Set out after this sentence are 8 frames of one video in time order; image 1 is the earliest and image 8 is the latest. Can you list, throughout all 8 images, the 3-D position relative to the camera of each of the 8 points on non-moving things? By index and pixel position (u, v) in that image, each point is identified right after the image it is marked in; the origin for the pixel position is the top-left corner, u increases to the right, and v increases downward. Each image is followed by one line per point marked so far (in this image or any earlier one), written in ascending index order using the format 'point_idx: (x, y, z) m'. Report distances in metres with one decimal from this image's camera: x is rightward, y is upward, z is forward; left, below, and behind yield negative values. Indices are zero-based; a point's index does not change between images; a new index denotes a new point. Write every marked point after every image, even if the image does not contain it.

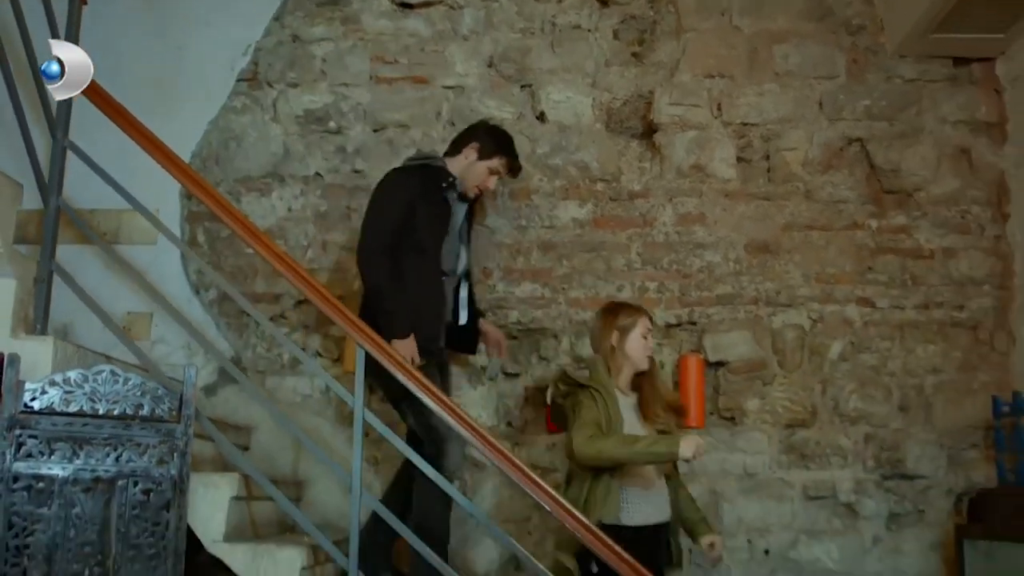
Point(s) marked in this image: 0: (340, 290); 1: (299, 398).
0: (-0.4, 0.0, +2.9) m
1: (-0.5, -0.3, +2.8) m
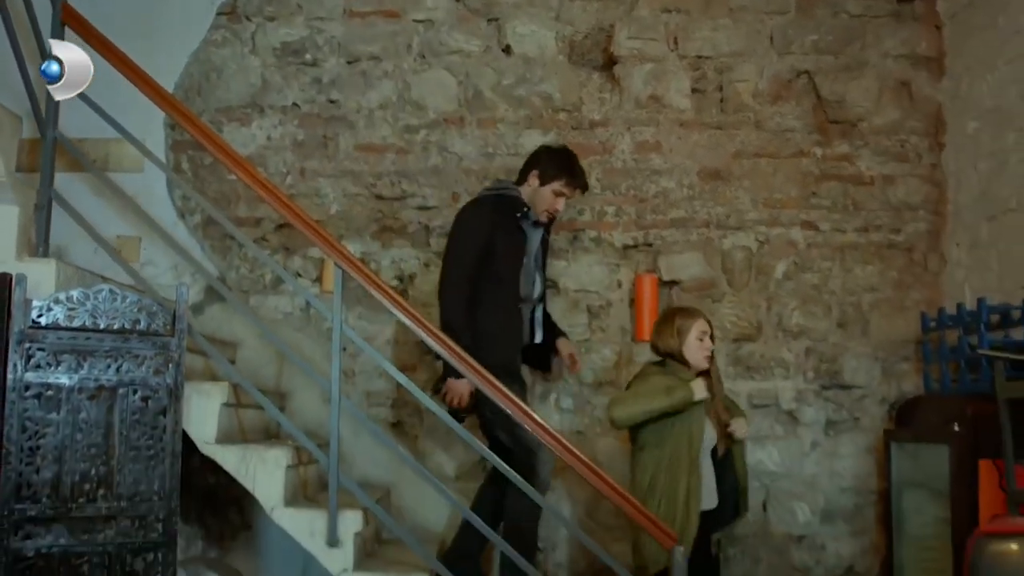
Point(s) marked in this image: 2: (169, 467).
0: (-0.5, +0.2, +3.1) m
1: (-0.6, -0.1, +3.0) m
2: (-0.6, -0.3, +2.2) m
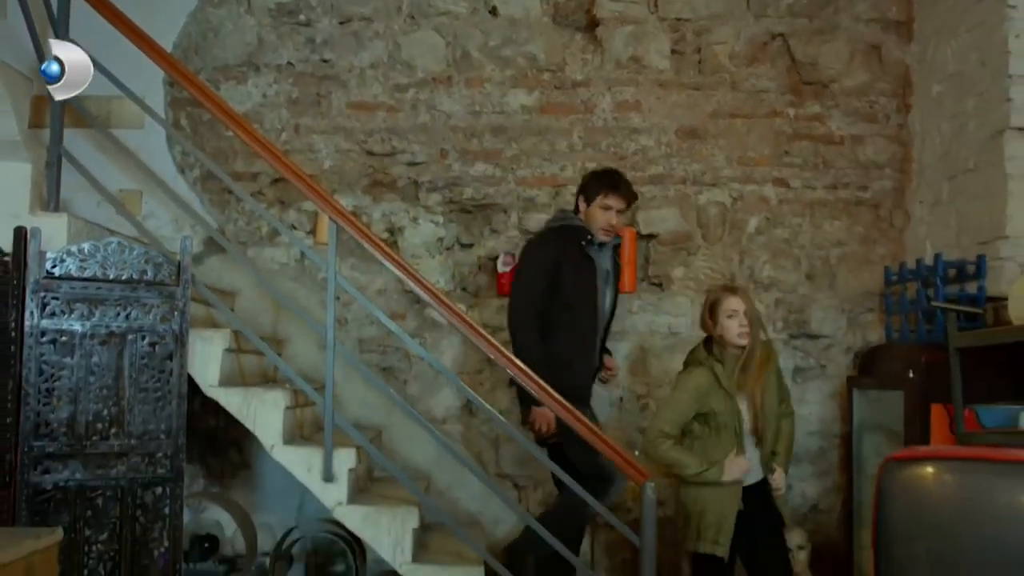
0: (-0.6, +0.3, +3.2) m
1: (-0.6, +0.1, +3.2) m
2: (-0.7, -0.2, +2.3) m
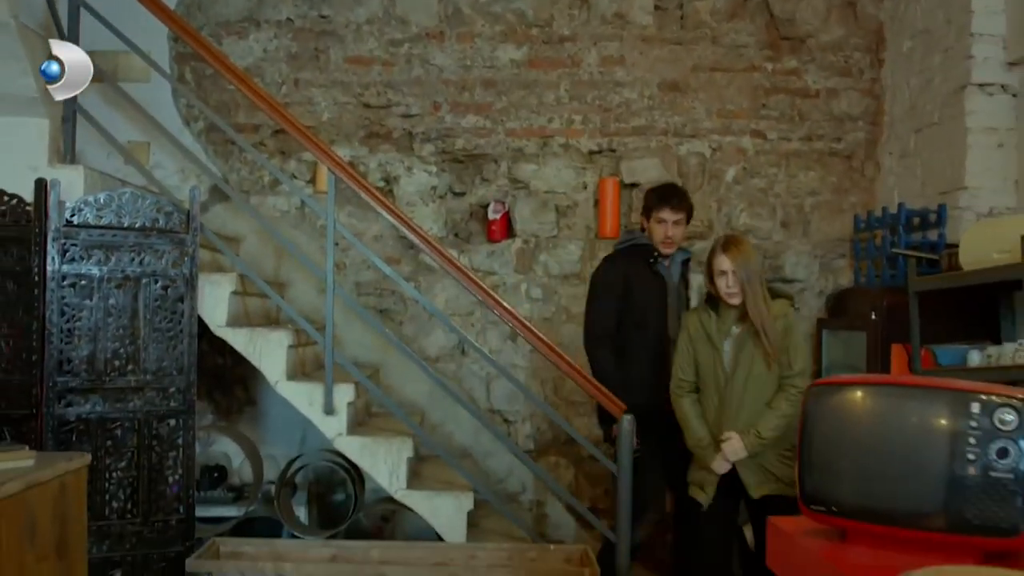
0: (-0.6, +0.5, +3.4) m
1: (-0.7, +0.2, +3.3) m
2: (-0.7, -0.1, +2.5) m
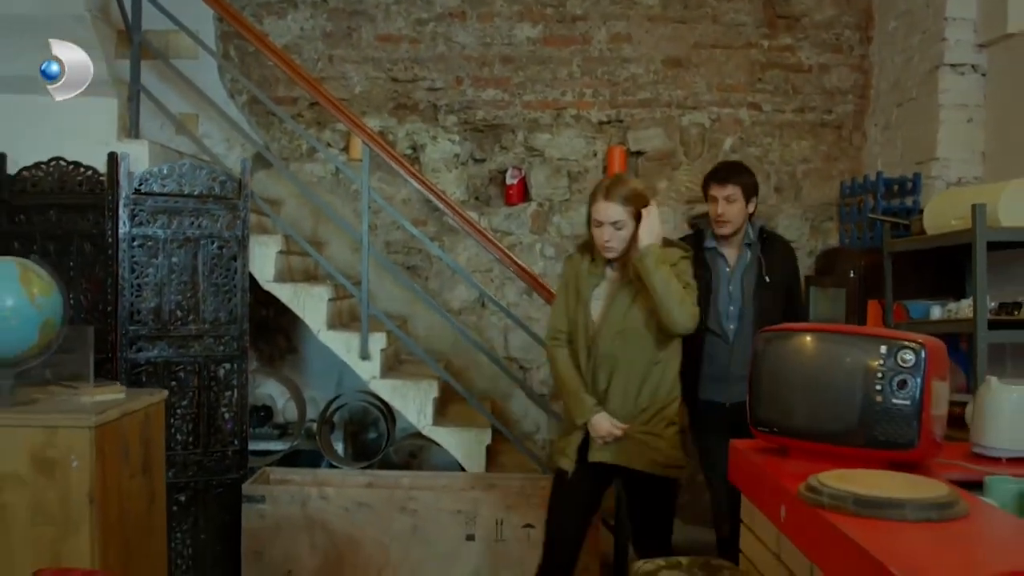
0: (-0.5, +0.6, +3.7) m
1: (-0.6, +0.3, +3.7) m
2: (-0.7, 0.0, +2.9) m
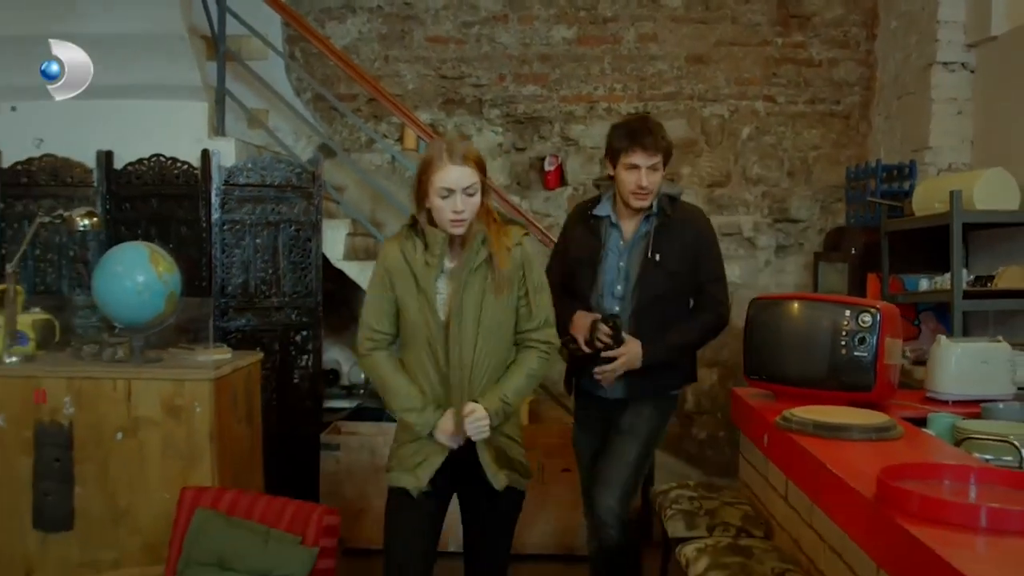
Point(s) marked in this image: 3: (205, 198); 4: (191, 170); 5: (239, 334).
0: (-0.4, +0.7, +4.1) m
1: (-0.5, +0.4, +4.1) m
2: (-0.6, 0.0, +3.3) m
3: (-0.8, +0.2, +3.2) m
4: (-0.9, +0.3, +3.2) m
5: (-0.8, -0.1, +3.2) m
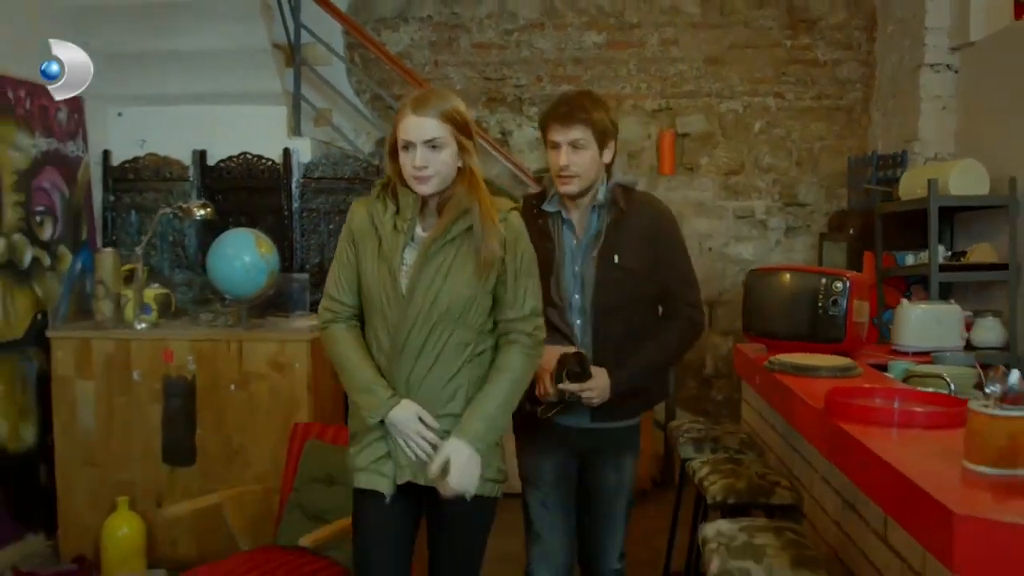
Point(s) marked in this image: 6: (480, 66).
0: (-0.3, +0.8, +4.6) m
1: (-0.3, +0.5, +4.6) m
2: (-0.4, +0.1, +3.8) m
3: (-0.7, +0.3, +3.7) m
4: (-0.8, +0.4, +3.7) m
5: (-0.6, -0.1, +3.7) m
6: (-0.1, +0.9, +4.6) m
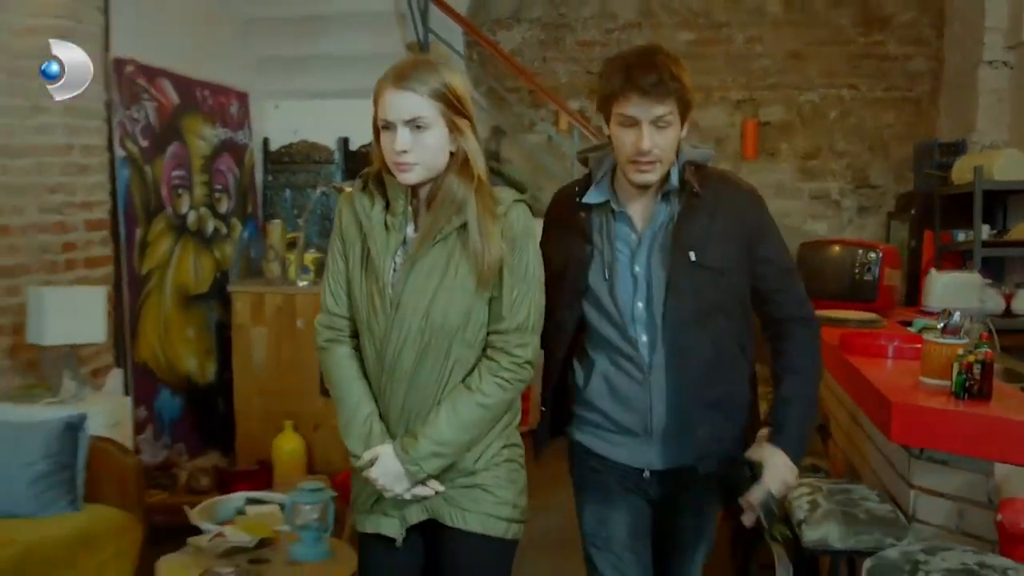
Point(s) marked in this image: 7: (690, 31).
0: (+0.2, +0.9, +5.2) m
1: (+0.1, +0.6, +5.2) m
2: (-0.1, +0.2, +4.4) m
3: (-0.4, +0.4, +4.3) m
4: (-0.4, +0.5, +4.4) m
5: (-0.3, +0.1, +4.4) m
6: (+0.3, +1.0, +5.2) m
7: (+0.8, +1.1, +5.1) m
